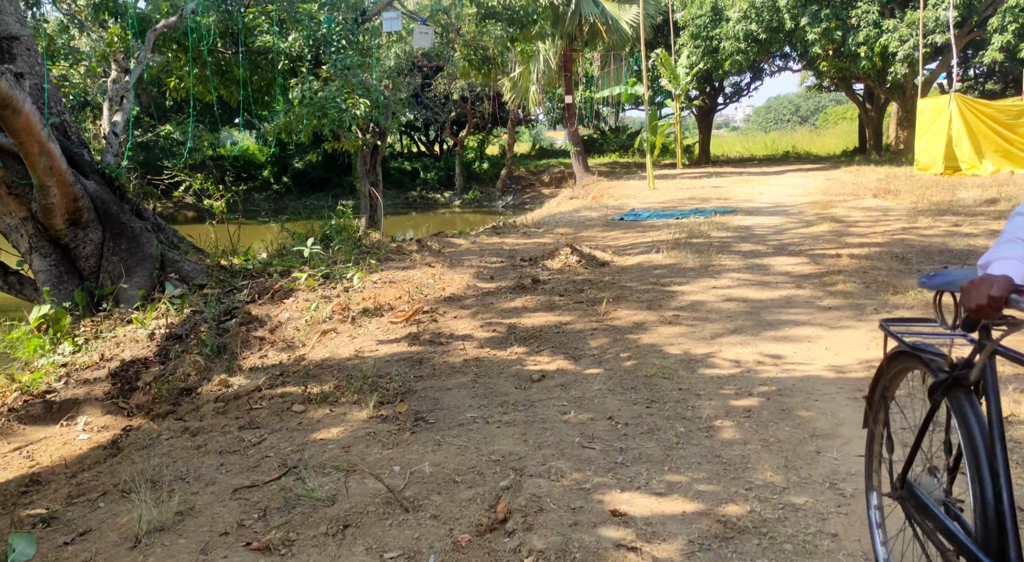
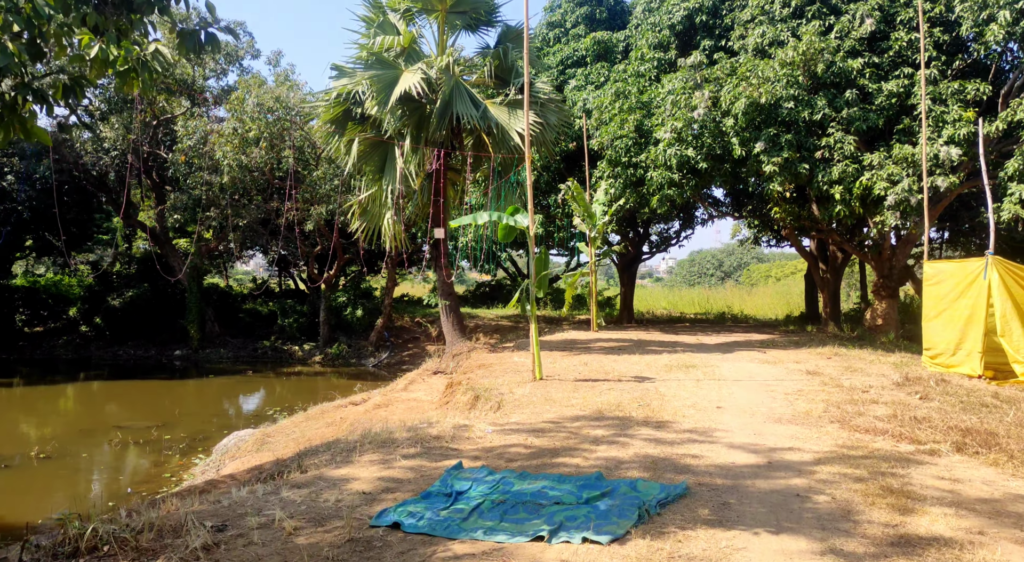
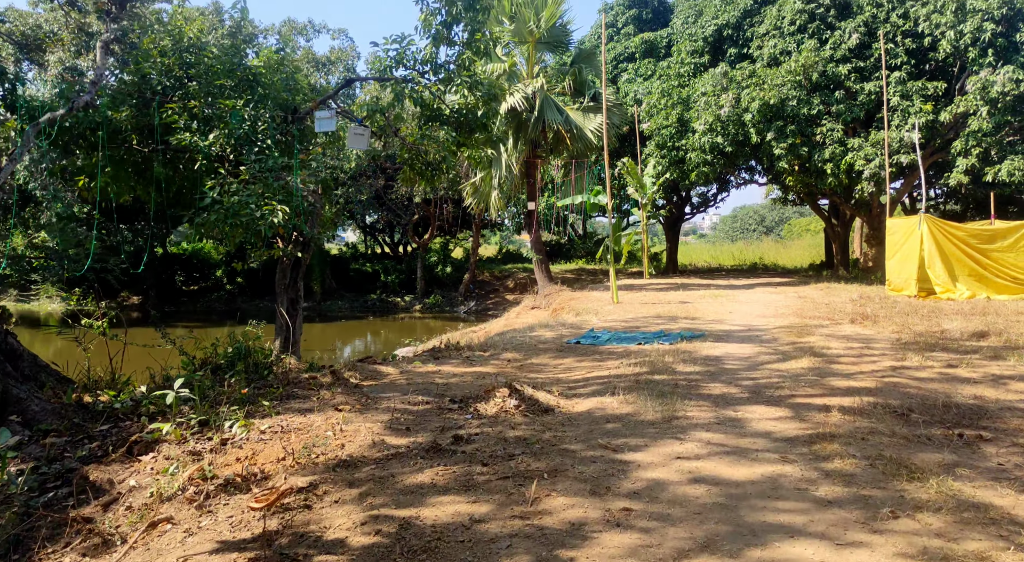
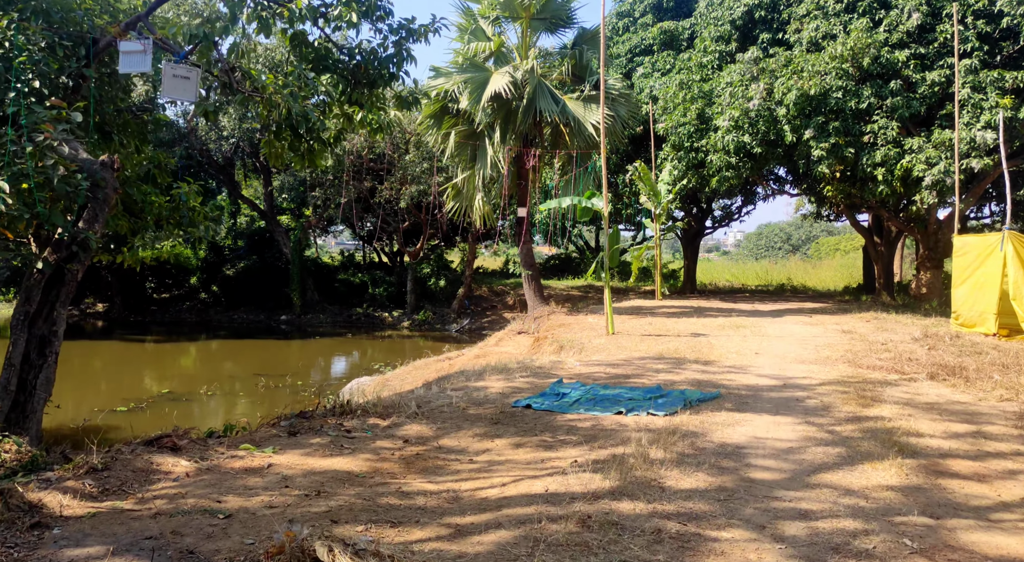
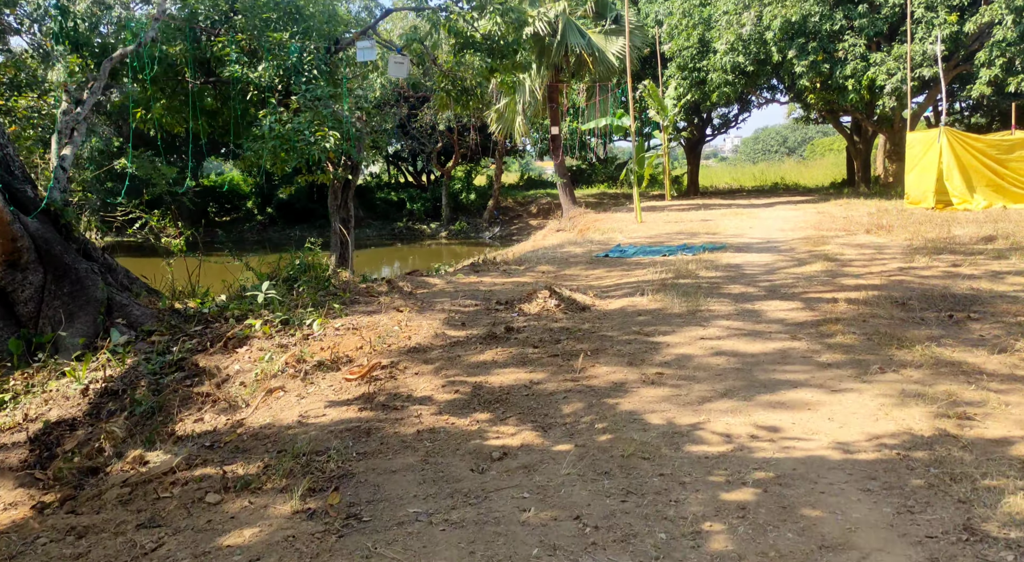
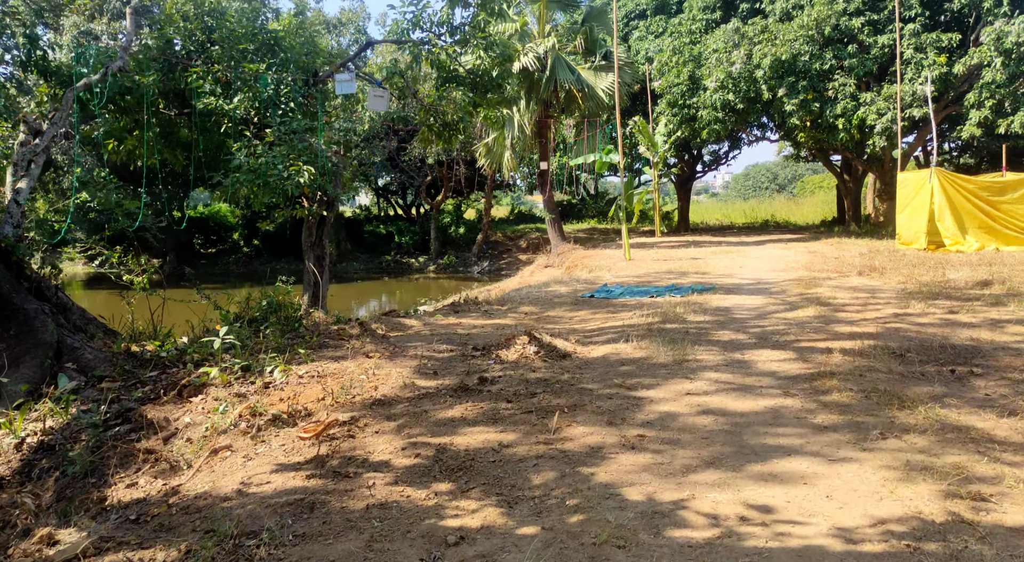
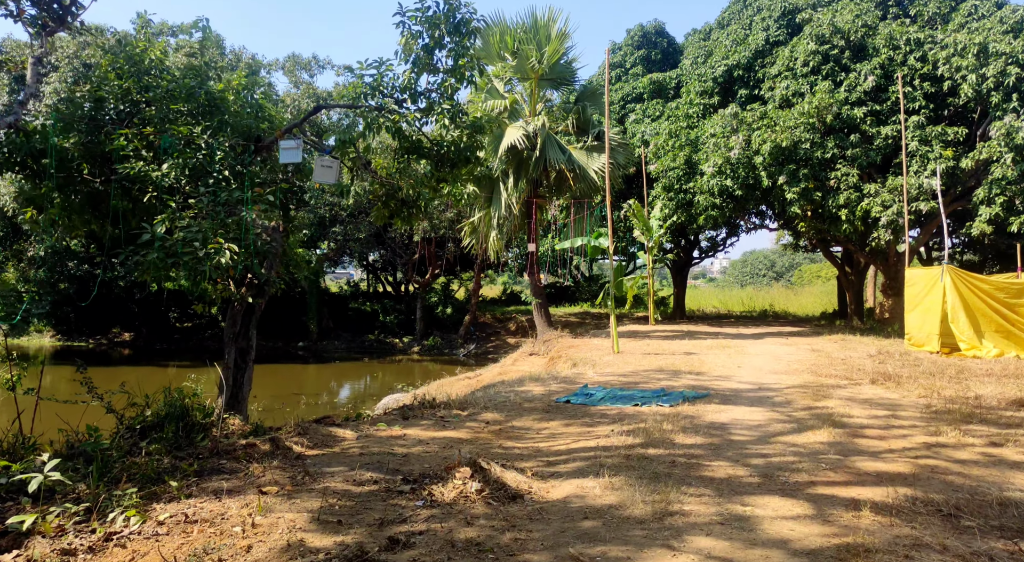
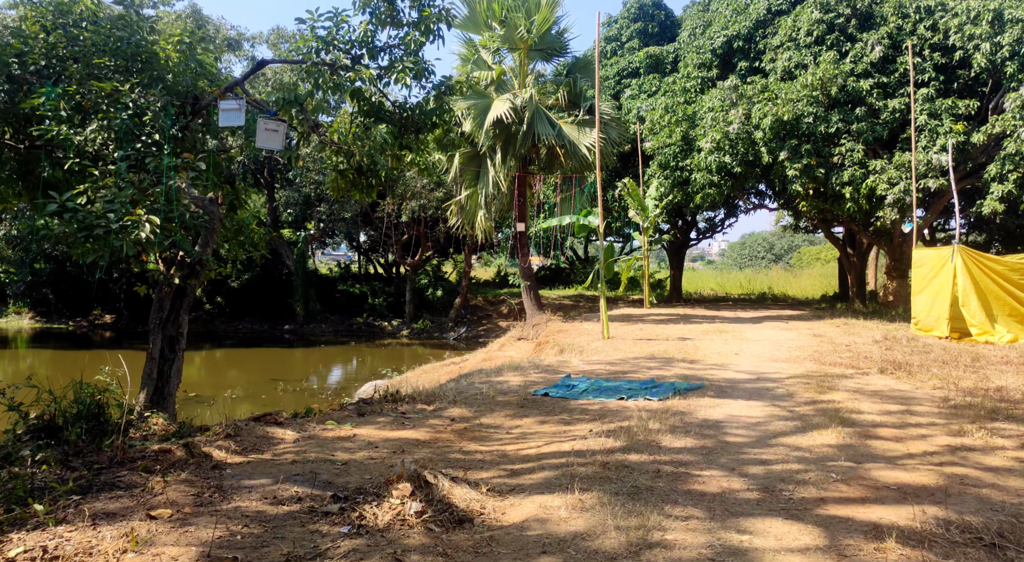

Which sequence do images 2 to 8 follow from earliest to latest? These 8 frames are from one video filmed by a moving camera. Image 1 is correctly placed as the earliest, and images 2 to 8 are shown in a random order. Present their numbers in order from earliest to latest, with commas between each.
5, 6, 3, 7, 8, 4, 2
